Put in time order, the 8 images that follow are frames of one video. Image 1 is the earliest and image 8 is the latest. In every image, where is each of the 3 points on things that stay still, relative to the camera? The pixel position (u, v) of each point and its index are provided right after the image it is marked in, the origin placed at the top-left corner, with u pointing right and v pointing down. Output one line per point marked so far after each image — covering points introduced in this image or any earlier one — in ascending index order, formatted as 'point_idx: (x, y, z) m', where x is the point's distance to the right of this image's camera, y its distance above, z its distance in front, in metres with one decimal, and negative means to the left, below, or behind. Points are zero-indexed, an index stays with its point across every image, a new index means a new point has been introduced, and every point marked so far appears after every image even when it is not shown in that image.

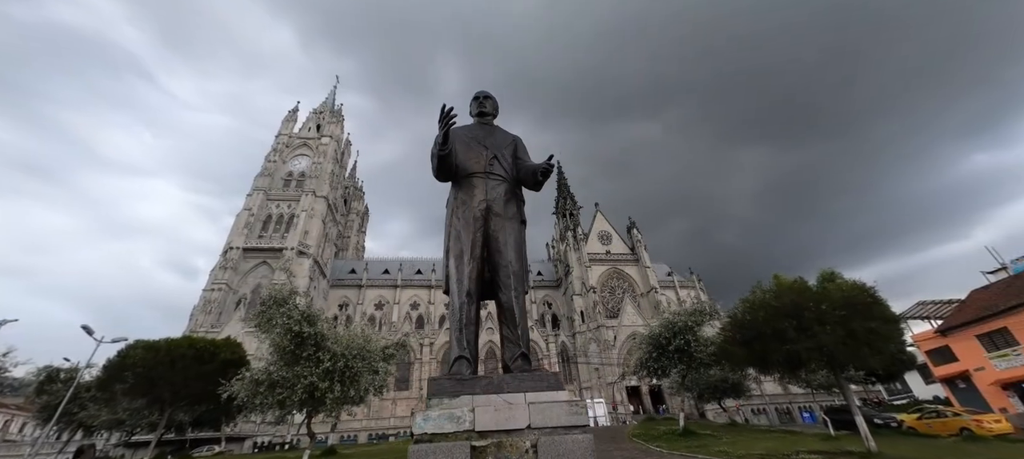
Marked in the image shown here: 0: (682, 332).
0: (+8.0, -4.7, +18.9) m
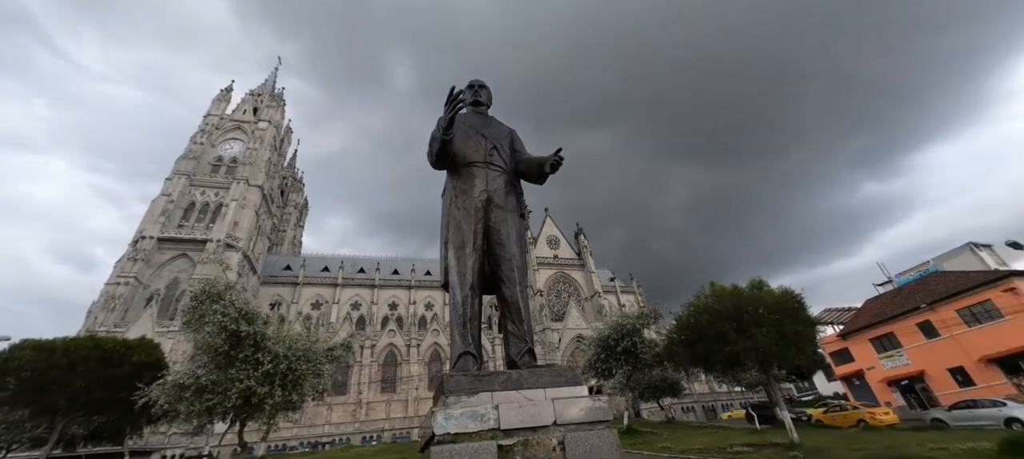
0: (+5.7, -5.0, +19.7) m
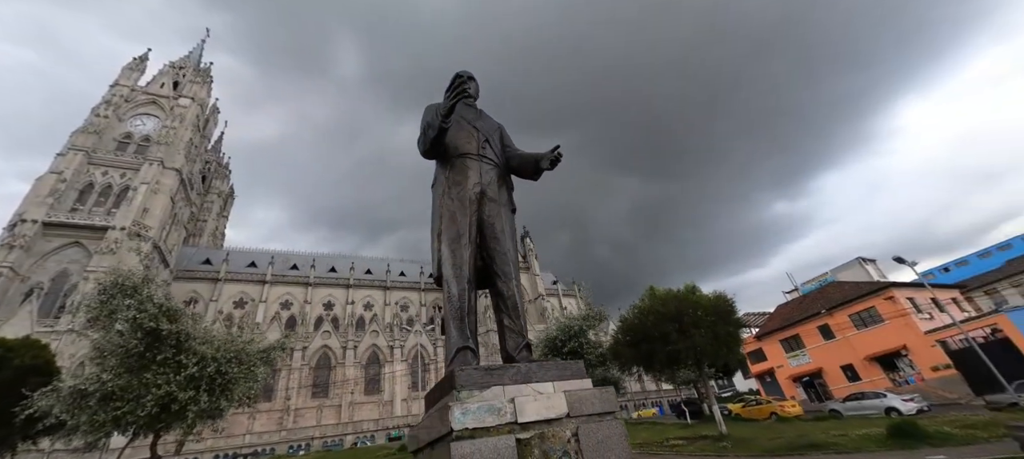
0: (+3.2, -5.2, +20.3) m
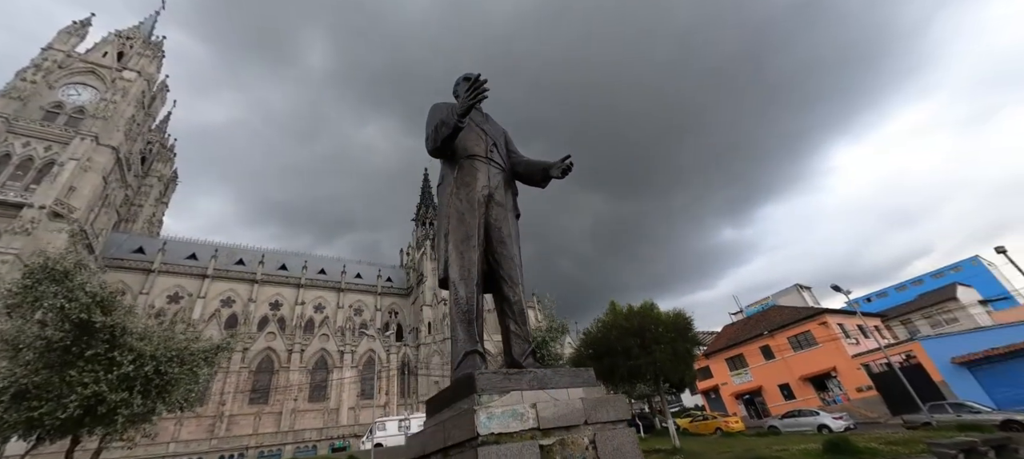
0: (+1.3, -5.8, +20.3) m
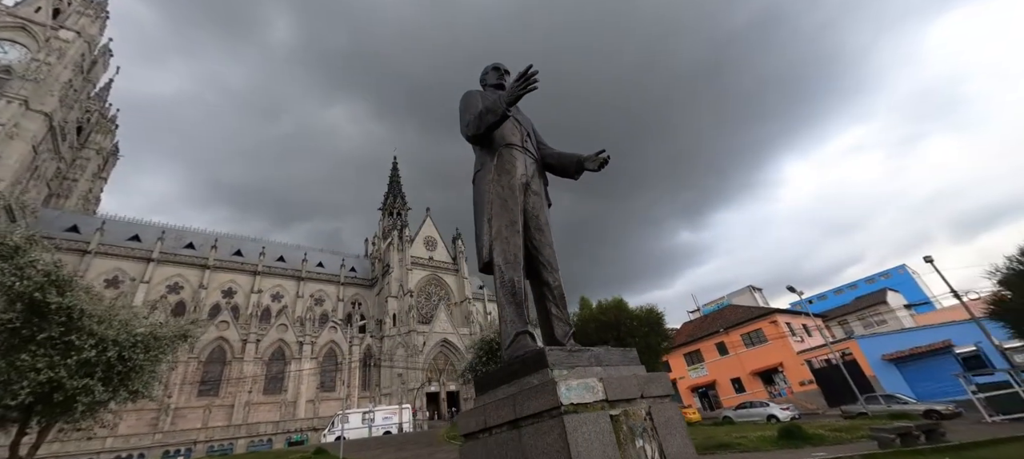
0: (-0.1, -5.6, +20.6) m
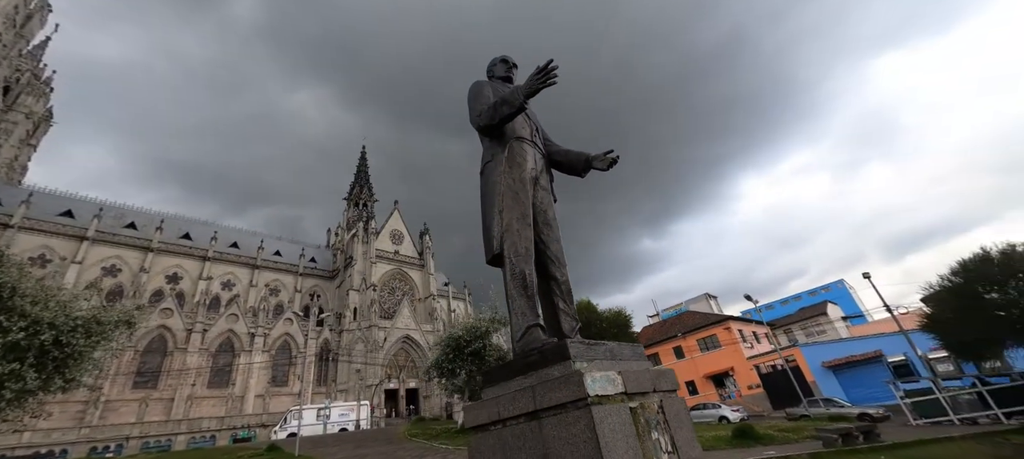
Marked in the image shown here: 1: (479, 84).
0: (-1.7, -5.4, +20.5) m
1: (-0.5, +2.0, +5.6) m
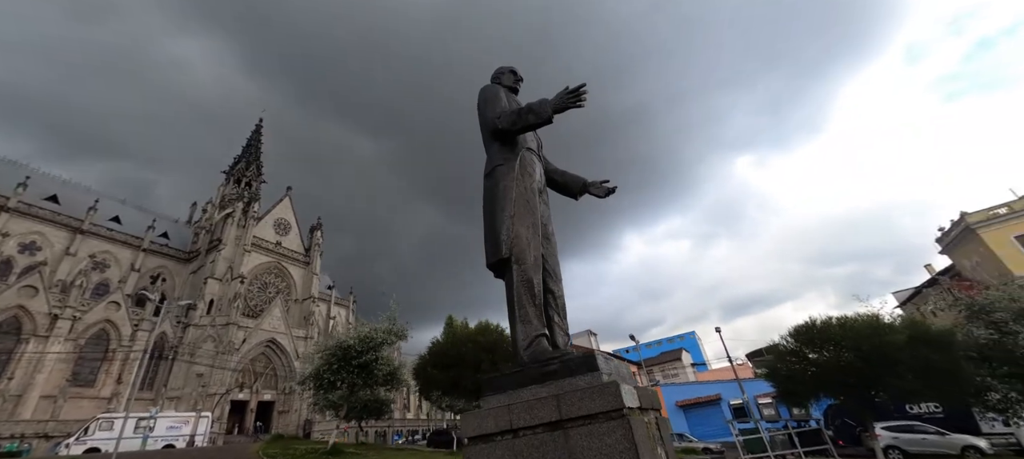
0: (-6.8, -5.5, +19.0) m
1: (-0.3, +1.9, +5.5) m
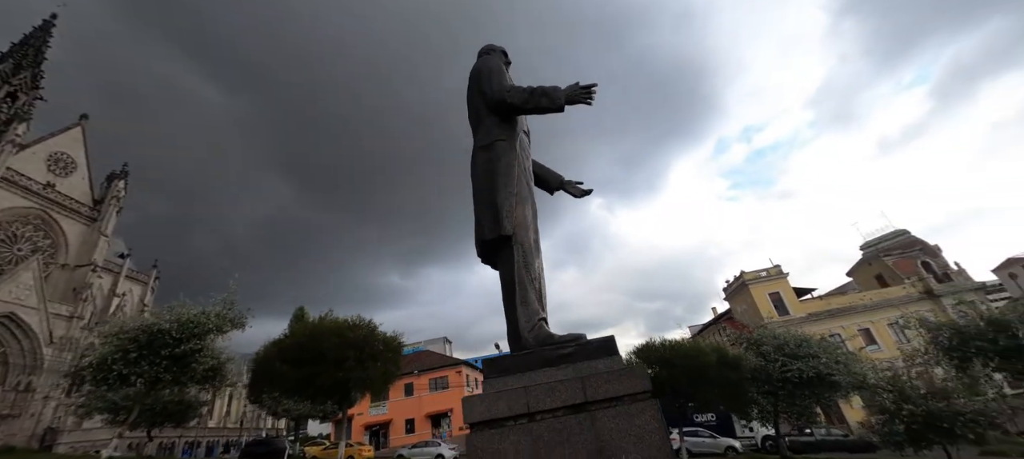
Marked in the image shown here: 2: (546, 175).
0: (-12.2, -3.9, +15.1) m
1: (-0.3, +2.2, +5.2) m
2: (+0.4, +0.8, +5.6) m
